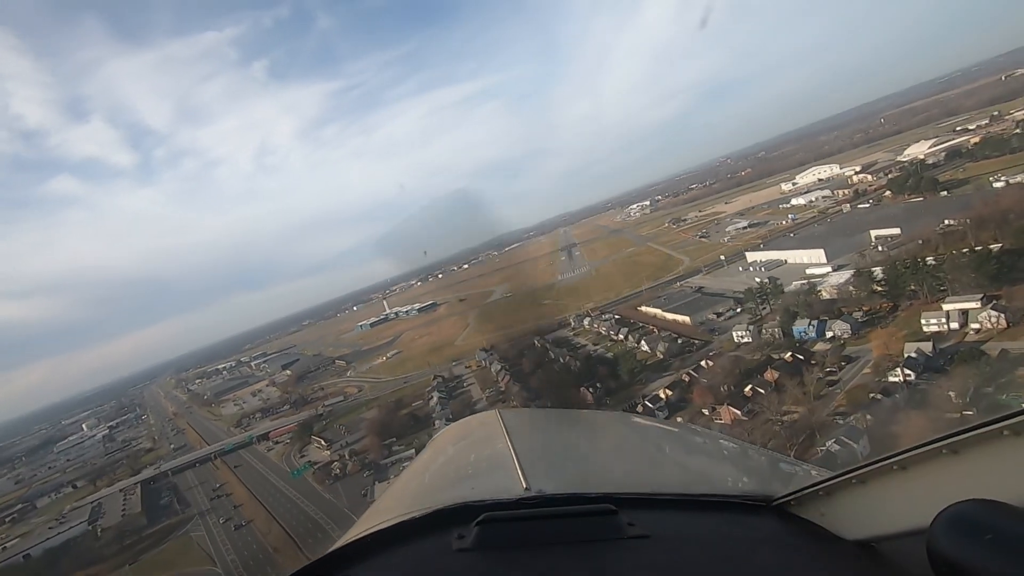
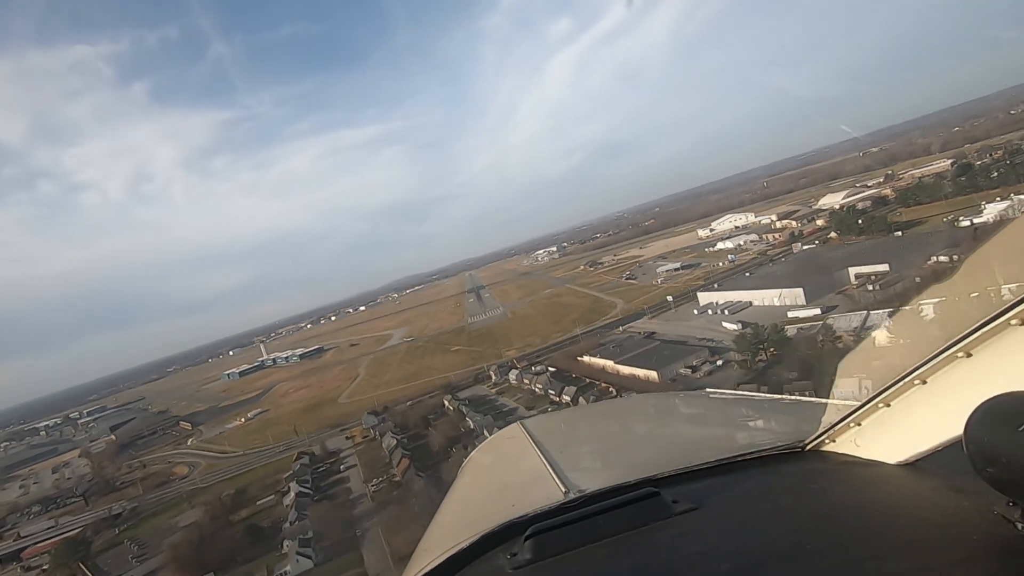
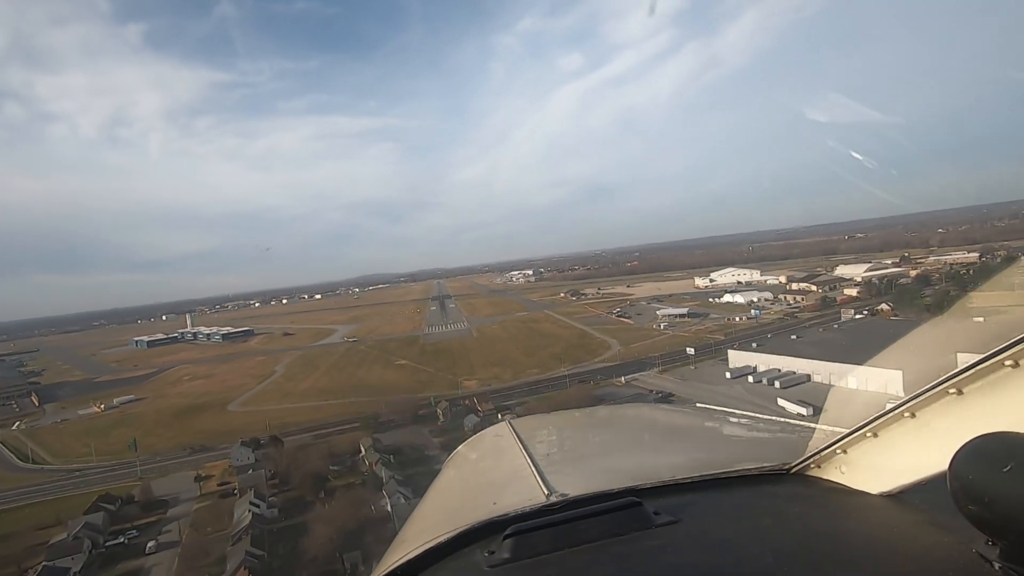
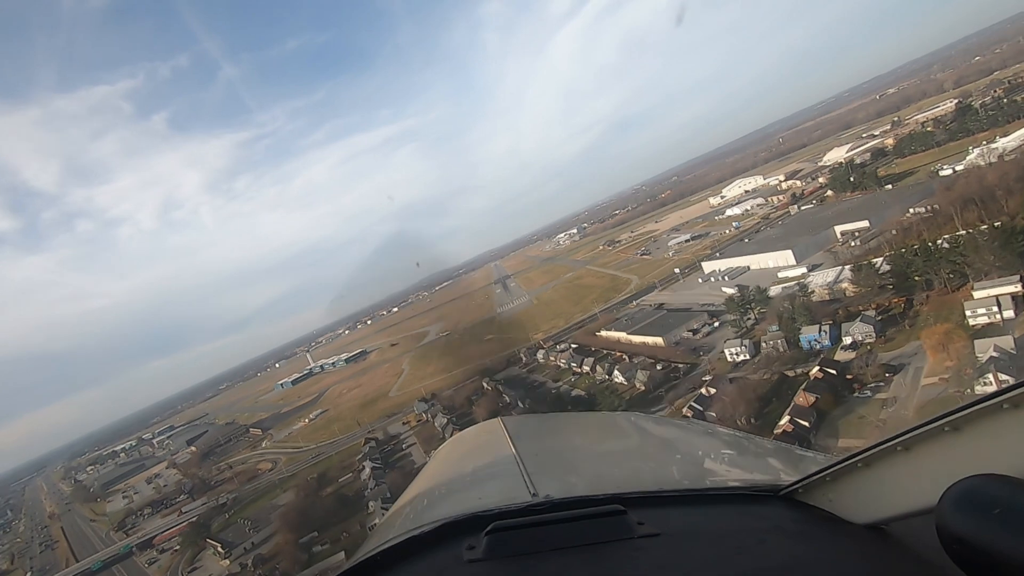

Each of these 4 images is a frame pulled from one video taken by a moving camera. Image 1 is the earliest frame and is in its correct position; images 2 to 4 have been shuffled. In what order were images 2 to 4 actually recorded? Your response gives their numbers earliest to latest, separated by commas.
4, 2, 3
